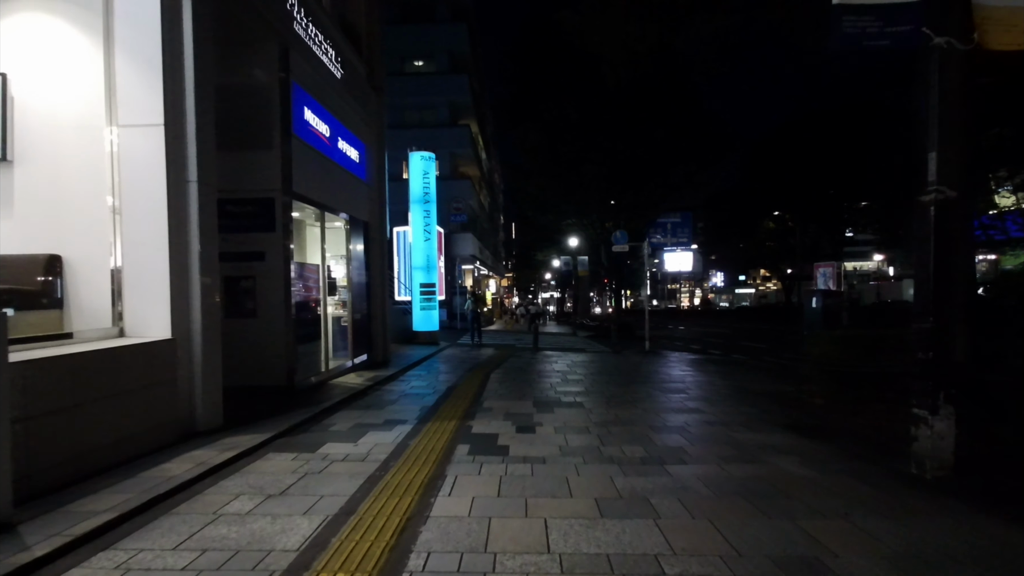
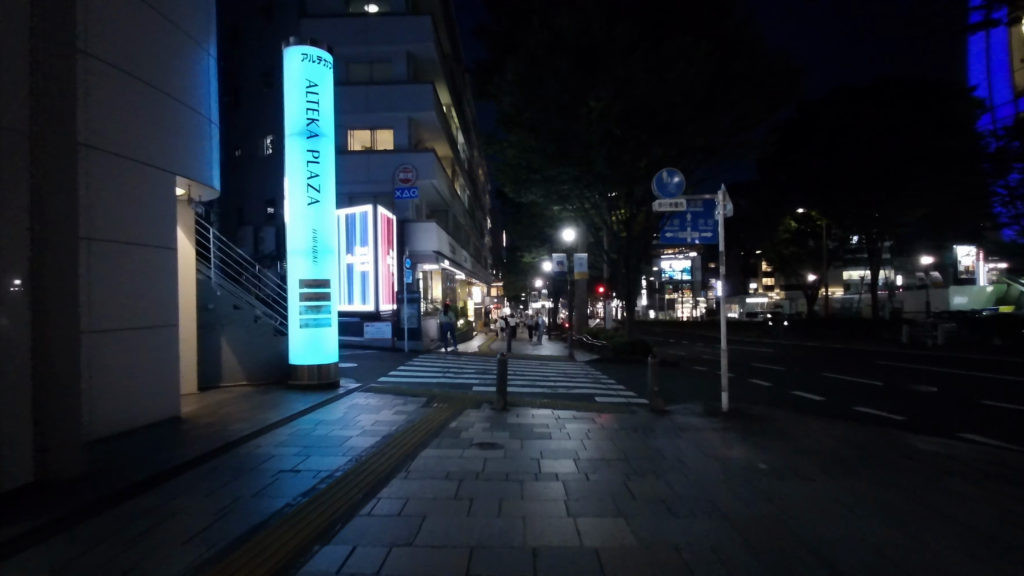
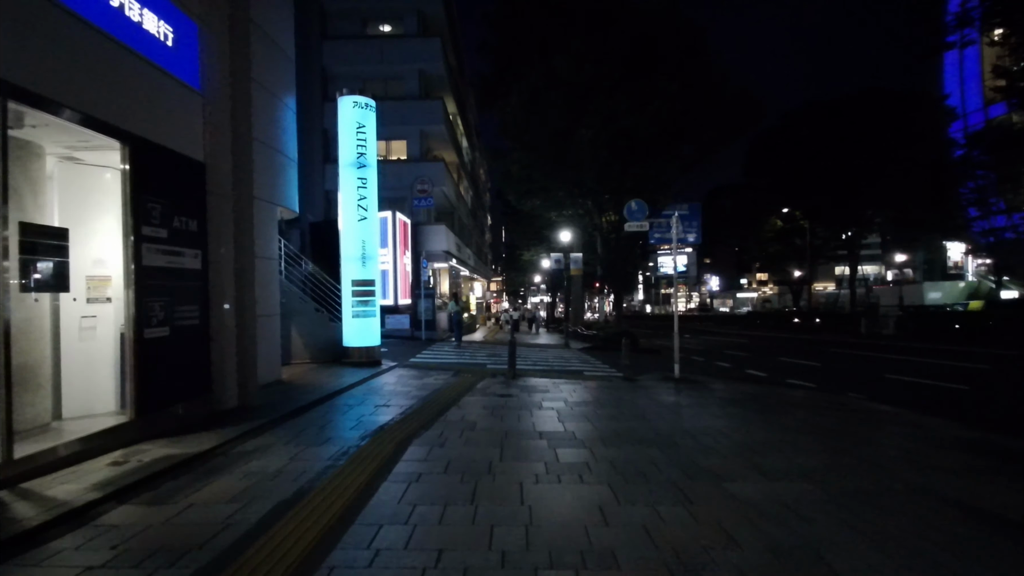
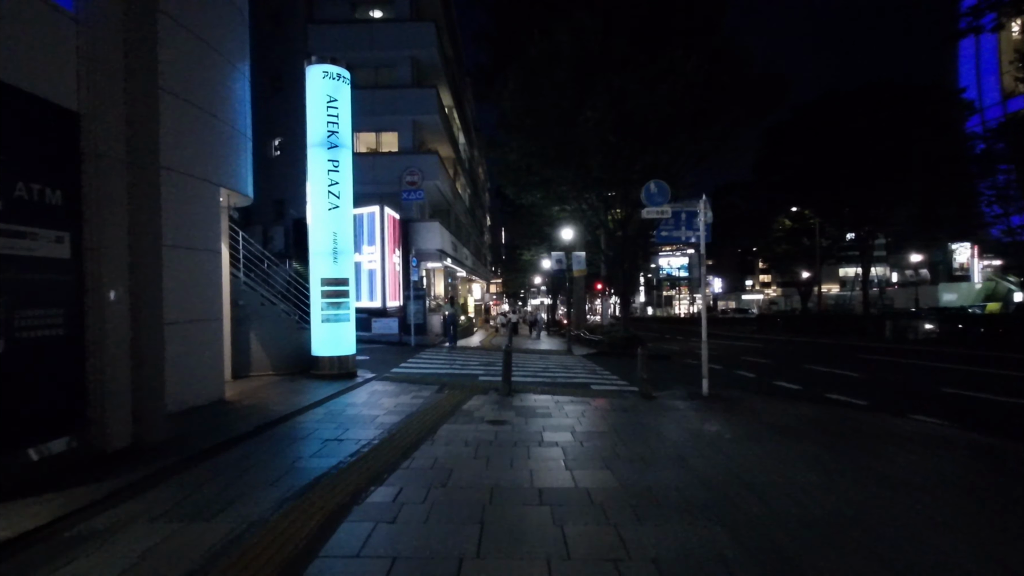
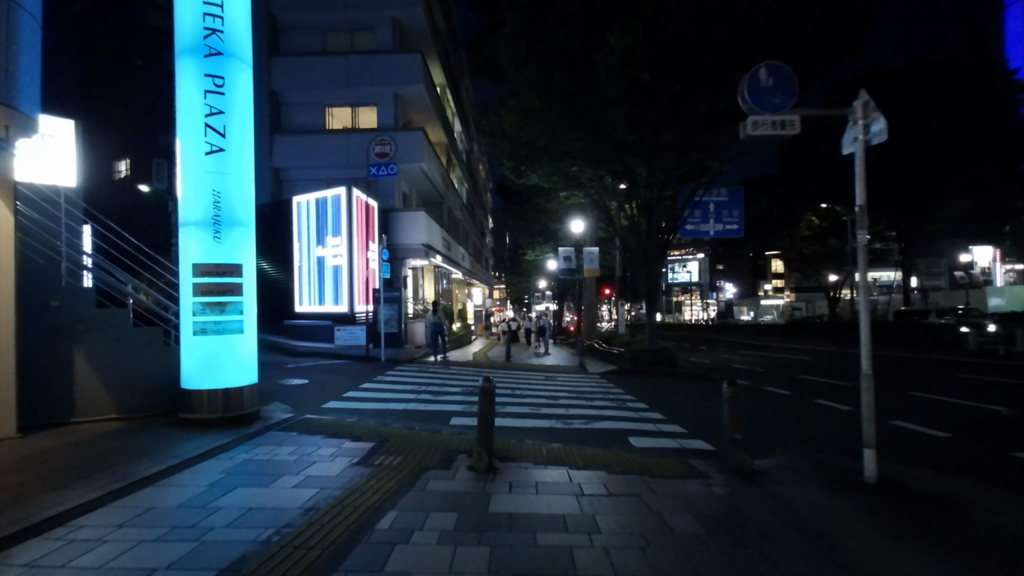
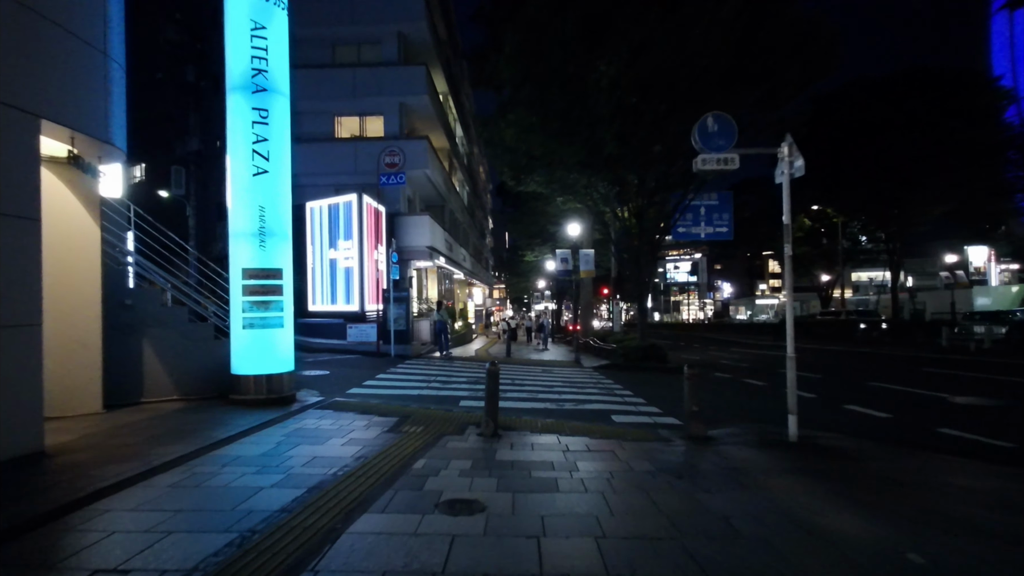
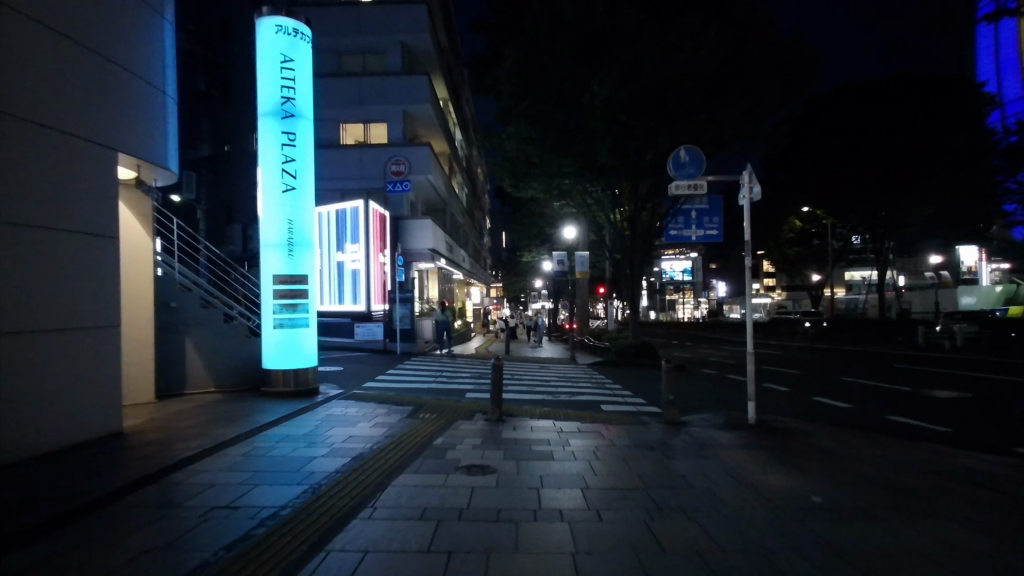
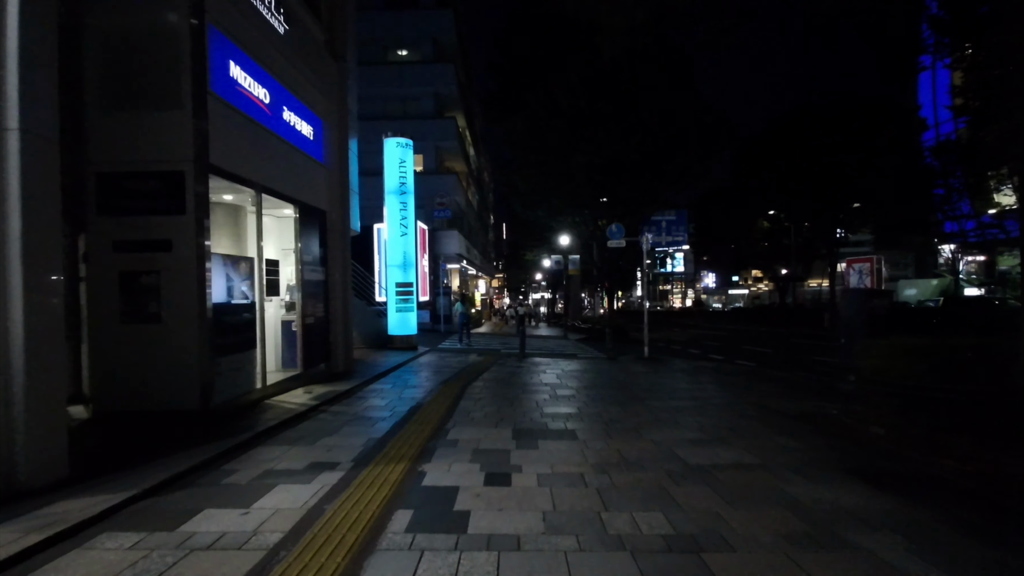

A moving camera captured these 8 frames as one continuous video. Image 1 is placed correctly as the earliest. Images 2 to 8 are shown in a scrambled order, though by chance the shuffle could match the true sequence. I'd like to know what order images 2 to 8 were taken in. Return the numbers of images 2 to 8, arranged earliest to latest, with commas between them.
8, 3, 4, 2, 7, 6, 5
